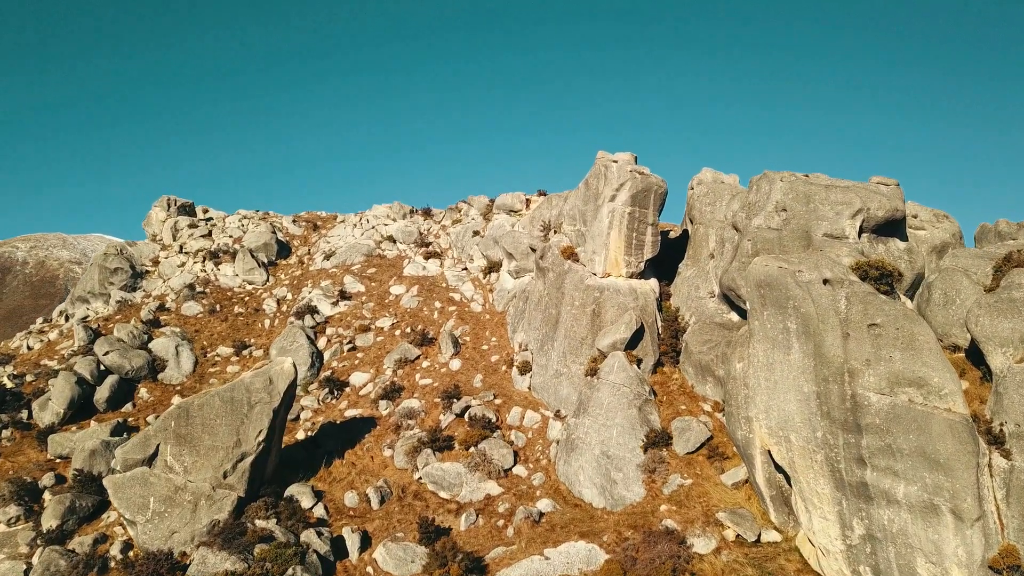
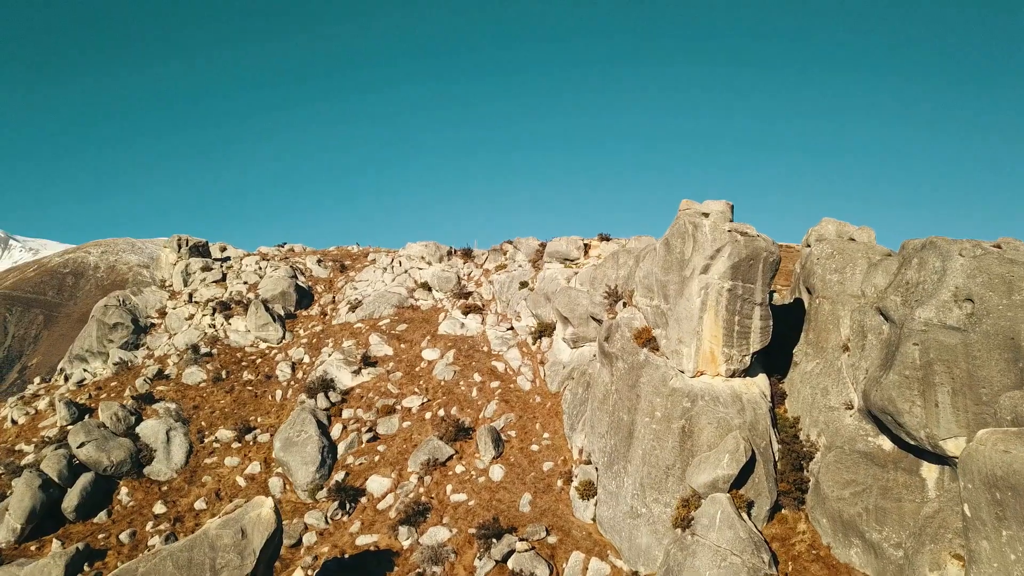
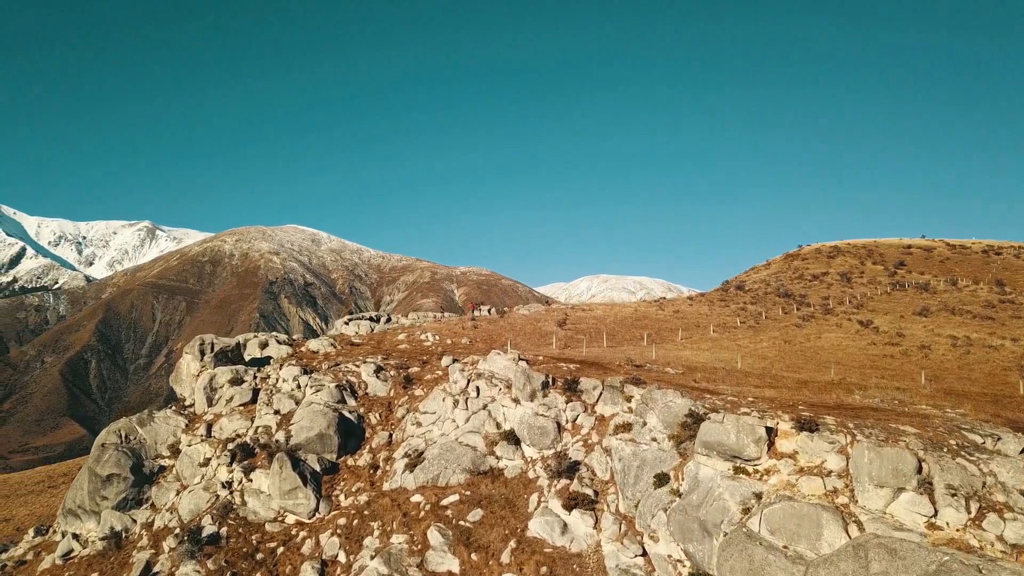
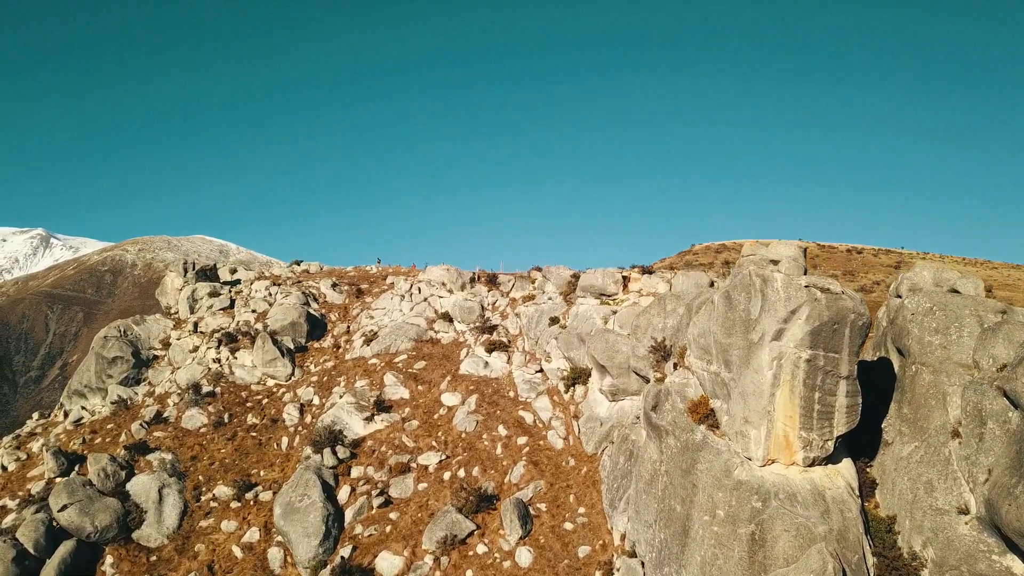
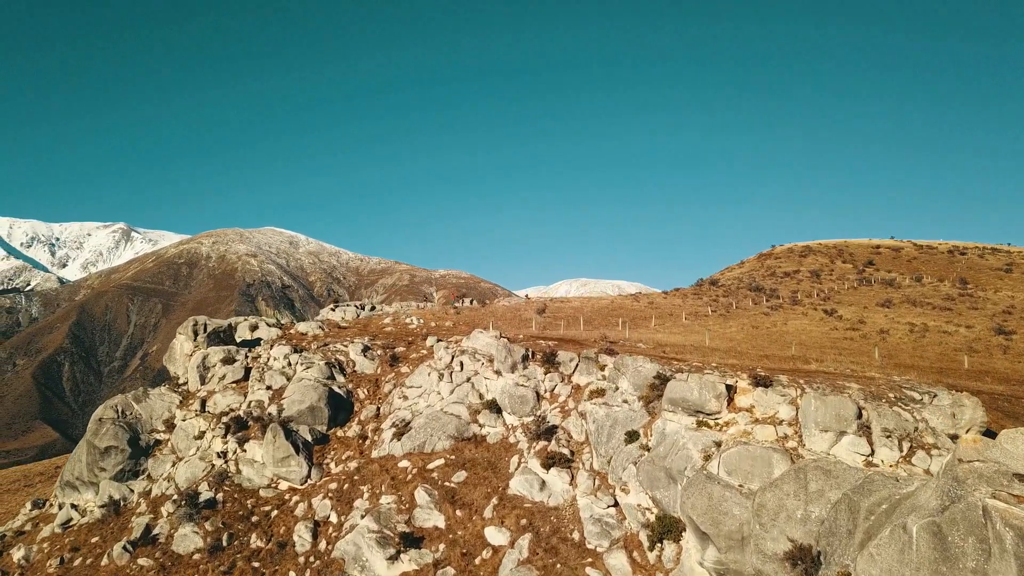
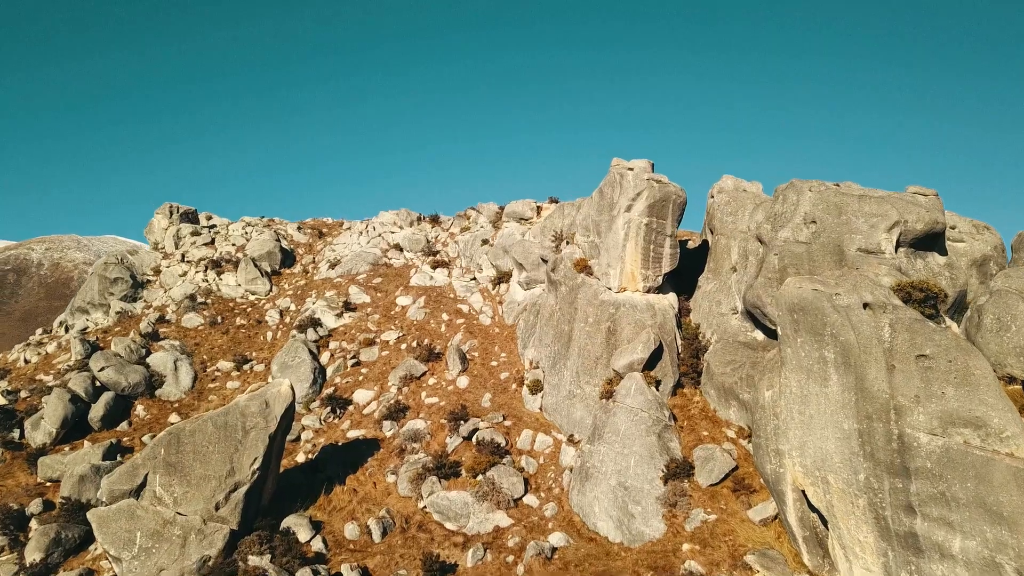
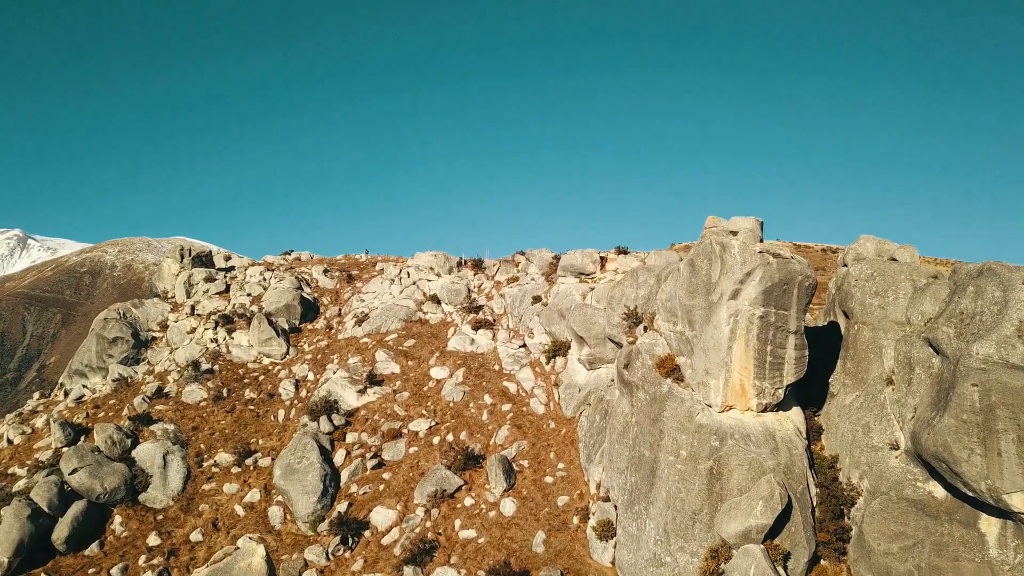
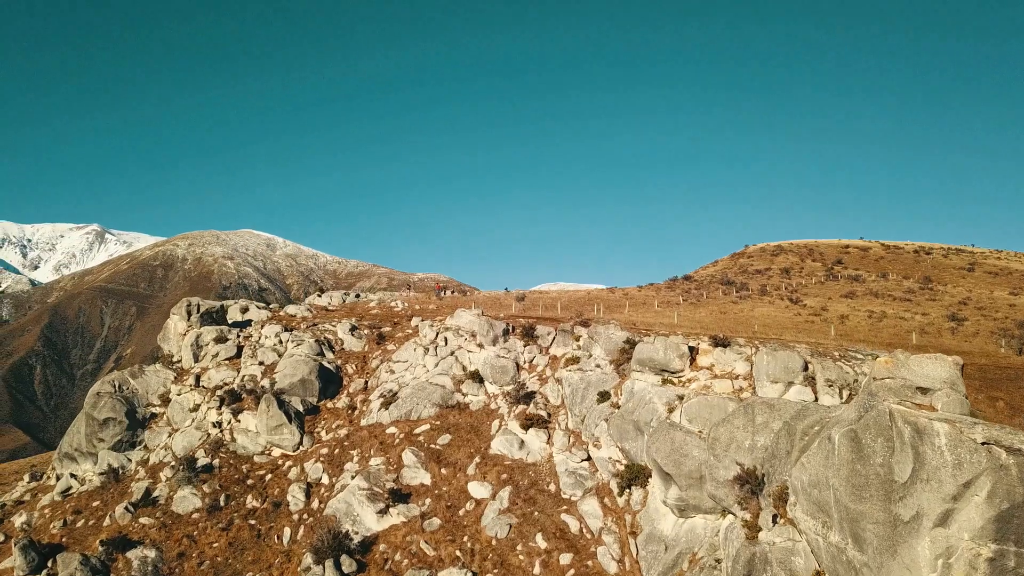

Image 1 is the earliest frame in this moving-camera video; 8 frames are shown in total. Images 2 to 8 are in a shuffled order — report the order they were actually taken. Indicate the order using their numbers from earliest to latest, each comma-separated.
6, 2, 7, 4, 8, 5, 3
